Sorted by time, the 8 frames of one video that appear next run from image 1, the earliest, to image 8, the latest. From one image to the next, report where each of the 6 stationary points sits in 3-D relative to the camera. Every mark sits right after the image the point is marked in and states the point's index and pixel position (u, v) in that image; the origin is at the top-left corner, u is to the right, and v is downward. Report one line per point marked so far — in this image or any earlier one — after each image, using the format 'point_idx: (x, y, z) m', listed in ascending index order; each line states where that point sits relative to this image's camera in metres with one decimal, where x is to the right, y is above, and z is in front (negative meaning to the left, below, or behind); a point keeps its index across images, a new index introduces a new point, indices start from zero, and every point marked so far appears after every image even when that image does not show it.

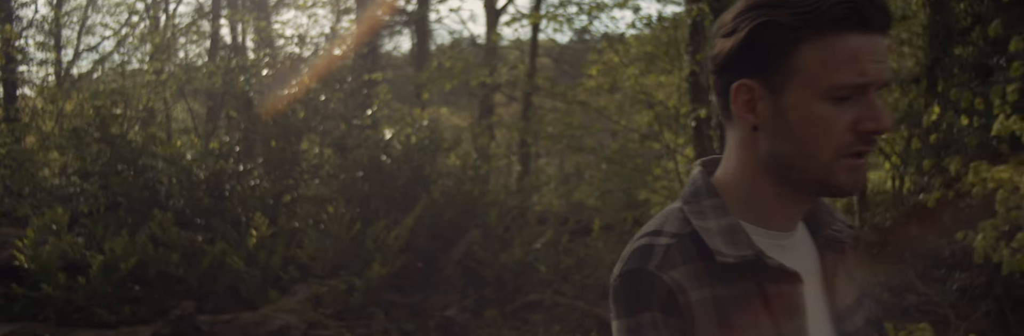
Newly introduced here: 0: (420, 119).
0: (-1.6, +0.8, +10.1) m
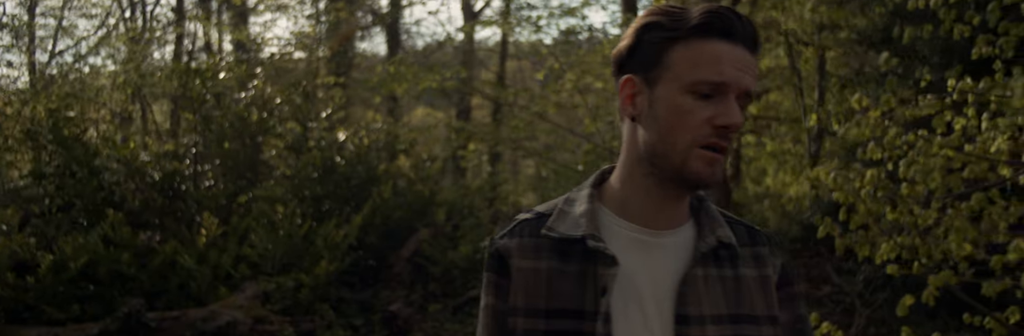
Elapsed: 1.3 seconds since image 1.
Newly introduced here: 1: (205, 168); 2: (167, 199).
0: (-2.4, +0.8, +10.4) m
1: (-4.8, 0.0, +9.5) m
2: (-5.2, -0.4, +9.2) m
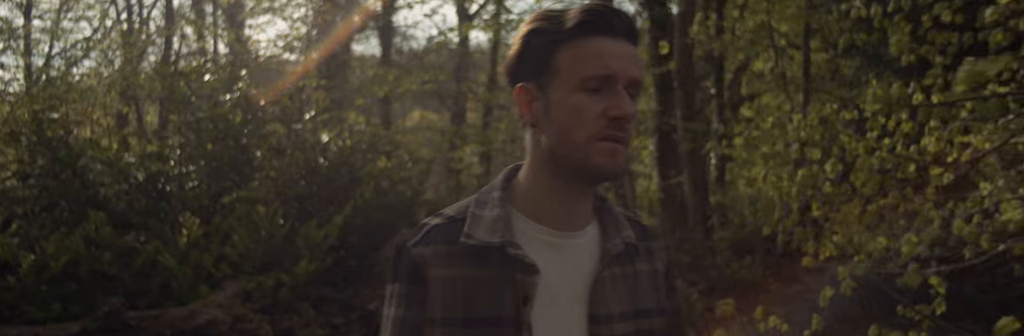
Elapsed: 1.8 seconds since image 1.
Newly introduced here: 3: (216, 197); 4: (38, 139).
0: (-2.7, +0.8, +10.5) m
1: (-5.1, 0.0, +9.6) m
2: (-5.5, -0.5, +9.3) m
3: (-4.6, -0.4, +9.6) m
4: (-7.0, +0.5, +9.1) m
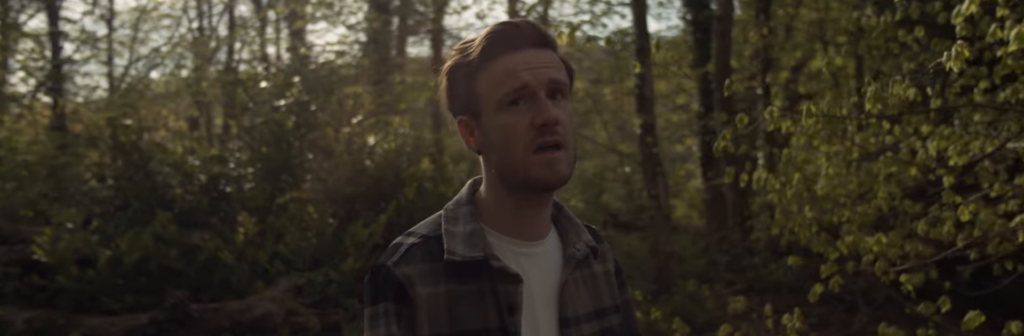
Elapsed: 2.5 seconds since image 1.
0: (-2.0, +0.7, +10.9) m
1: (-4.4, -0.1, +10.3) m
2: (-4.9, -0.5, +10.0) m
3: (-4.0, -0.5, +10.2) m
4: (-6.4, +0.4, +9.9) m
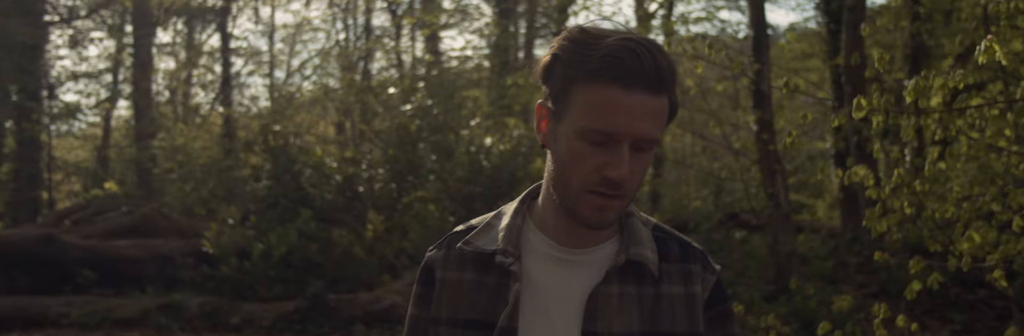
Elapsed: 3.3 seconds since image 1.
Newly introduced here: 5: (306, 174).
0: (+0.1, +0.7, +11.2) m
1: (-2.4, -0.1, +11.1) m
2: (-2.9, -0.5, +10.9) m
3: (-2.0, -0.5, +10.9) m
4: (-4.5, +0.4, +11.1) m
5: (-3.7, -0.1, +11.0) m
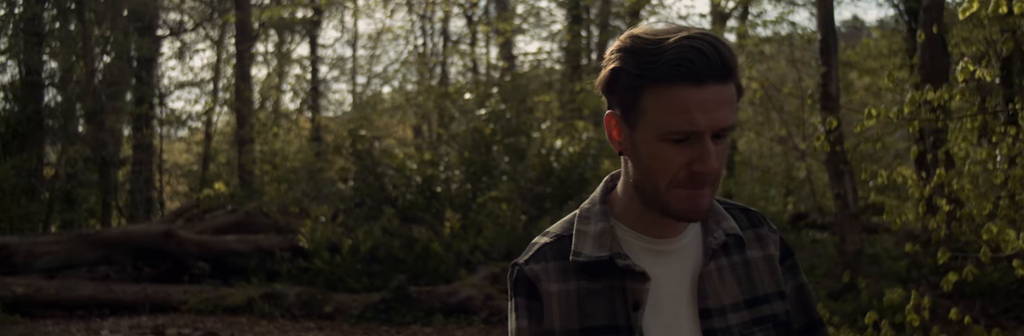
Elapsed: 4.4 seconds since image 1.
0: (+1.4, +0.7, +11.6) m
1: (-1.1, -0.1, +11.8) m
2: (-1.6, -0.6, +11.6) m
3: (-0.7, -0.5, +11.5) m
4: (-3.1, +0.3, +12.0) m
5: (-2.4, -0.1, +11.8) m
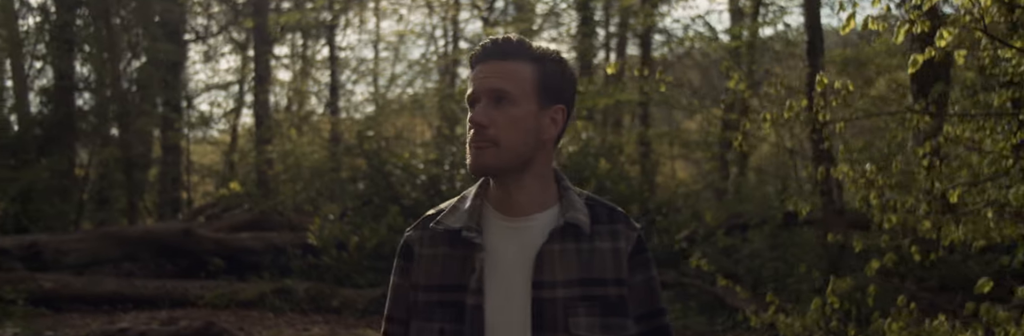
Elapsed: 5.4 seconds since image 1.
0: (+1.5, +0.7, +11.8) m
1: (-1.0, -0.1, +12.1) m
2: (-1.6, -0.5, +11.9) m
3: (-0.7, -0.5, +11.8) m
4: (-3.1, +0.3, +12.4) m
5: (-2.3, -0.1, +12.2) m
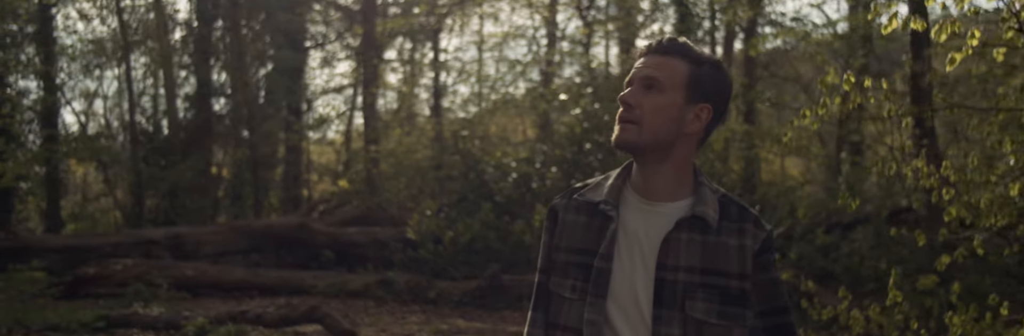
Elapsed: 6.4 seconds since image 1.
0: (+3.2, +0.8, +11.6) m
1: (+0.8, -0.1, +12.3) m
2: (+0.2, -0.5, +12.3) m
3: (+1.1, -0.5, +12.0) m
4: (-1.2, +0.4, +13.0) m
5: (-0.5, -0.1, +12.6) m
